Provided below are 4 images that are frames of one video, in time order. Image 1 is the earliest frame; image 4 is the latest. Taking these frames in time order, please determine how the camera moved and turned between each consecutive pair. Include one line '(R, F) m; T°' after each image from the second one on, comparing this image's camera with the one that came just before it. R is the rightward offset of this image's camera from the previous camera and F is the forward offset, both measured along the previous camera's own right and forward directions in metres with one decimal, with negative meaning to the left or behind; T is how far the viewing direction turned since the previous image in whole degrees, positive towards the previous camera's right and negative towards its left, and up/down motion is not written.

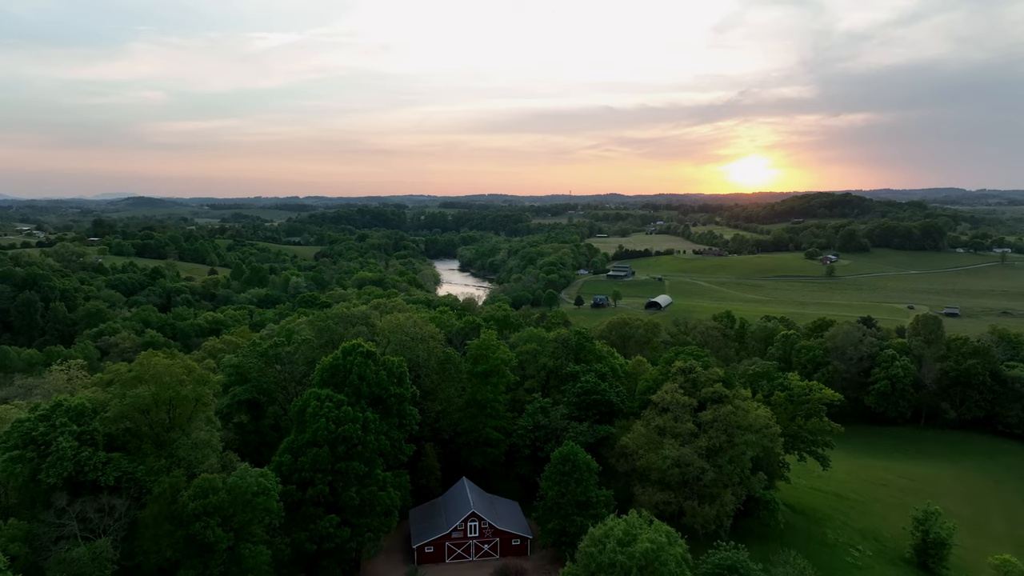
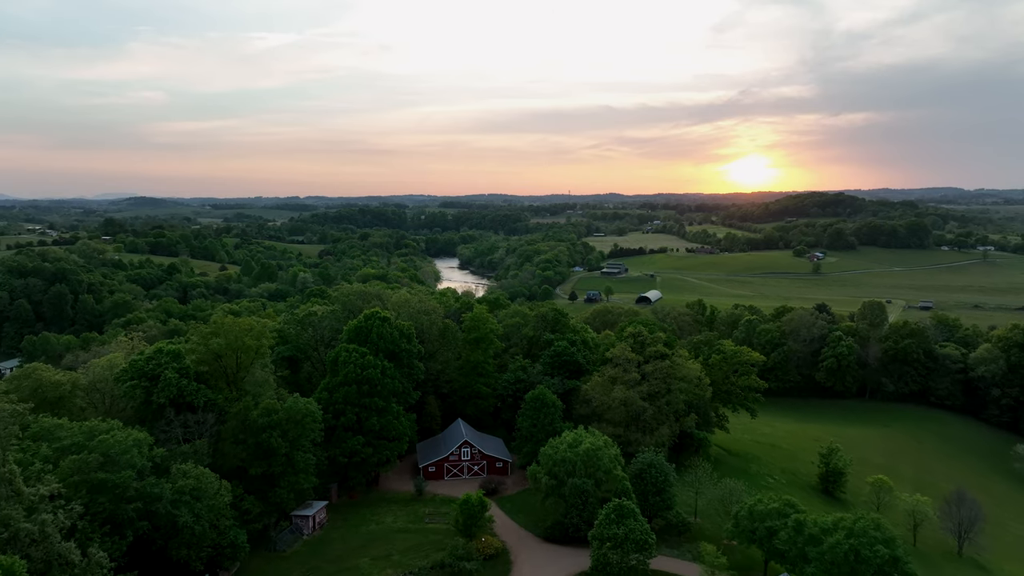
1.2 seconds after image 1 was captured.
(+1.0, -8.9) m; 0°
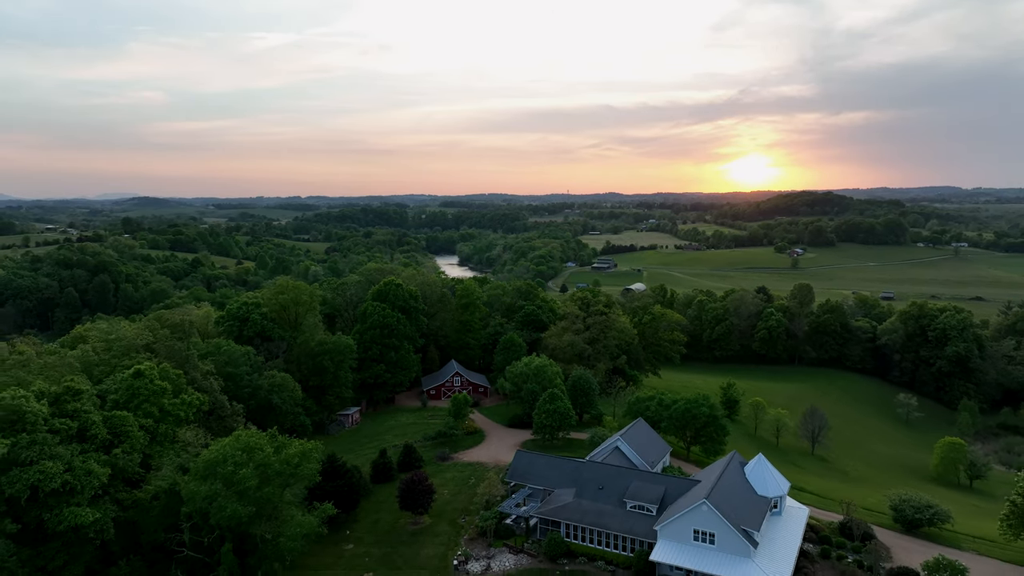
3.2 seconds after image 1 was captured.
(+2.0, -15.4) m; 0°
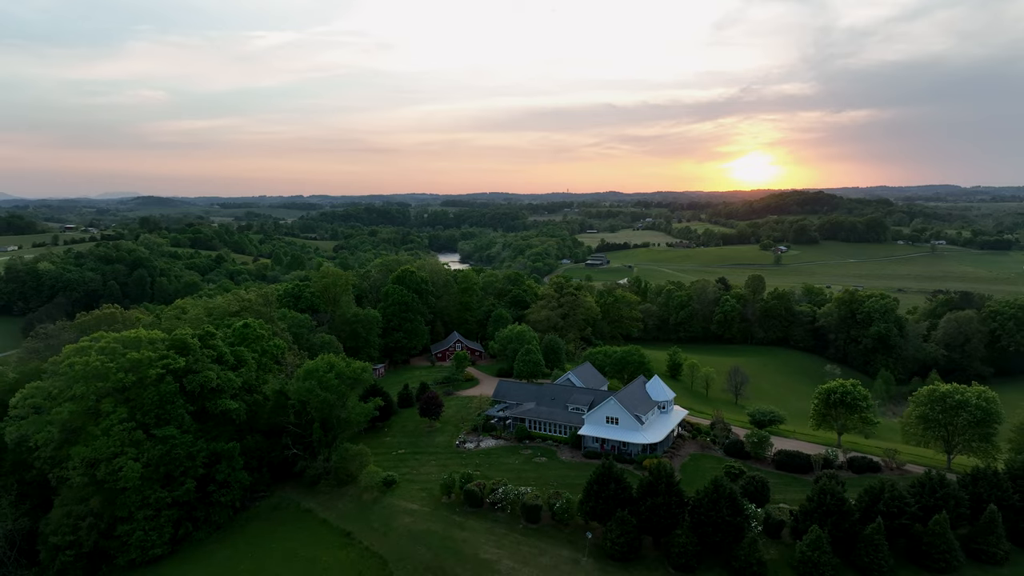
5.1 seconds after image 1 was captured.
(+1.4, -15.5) m; 0°
